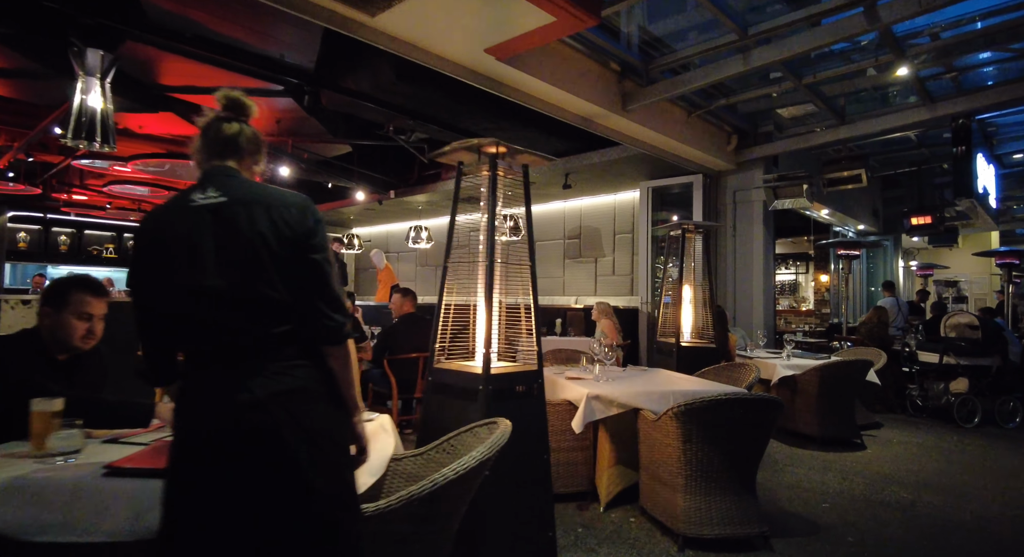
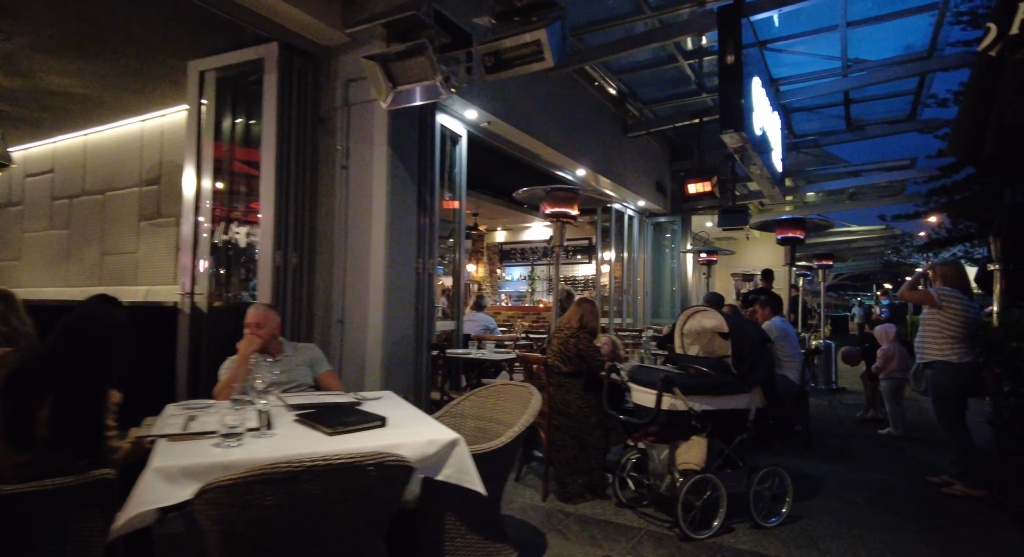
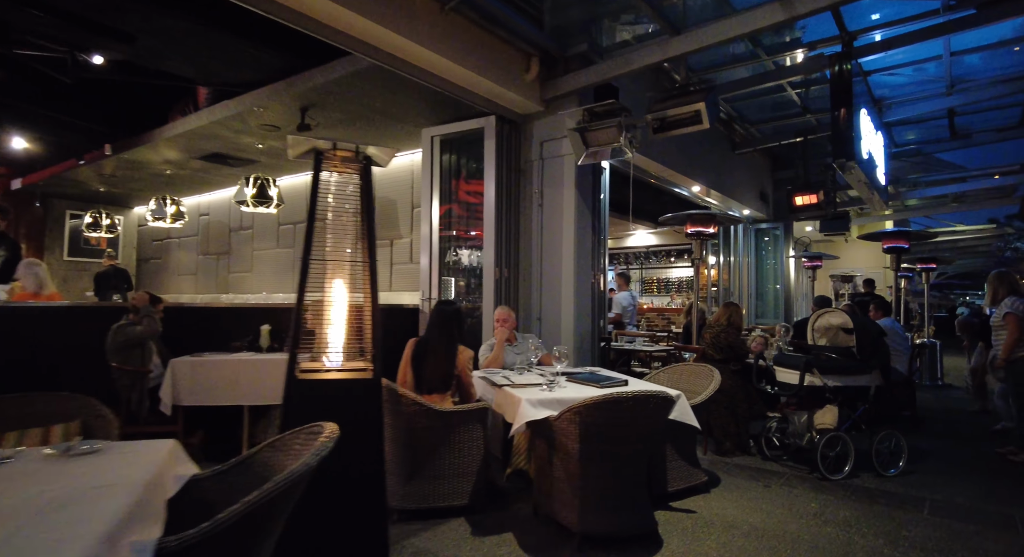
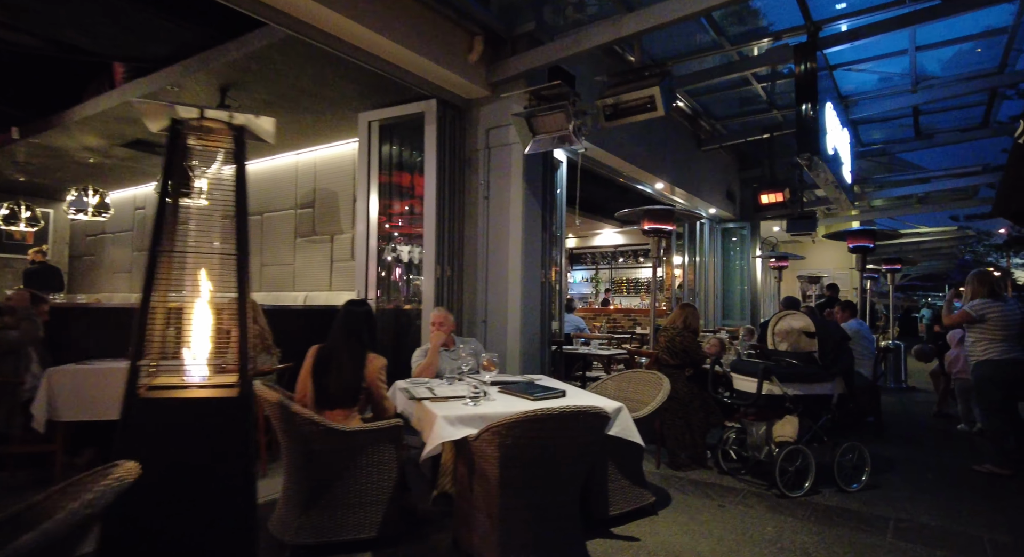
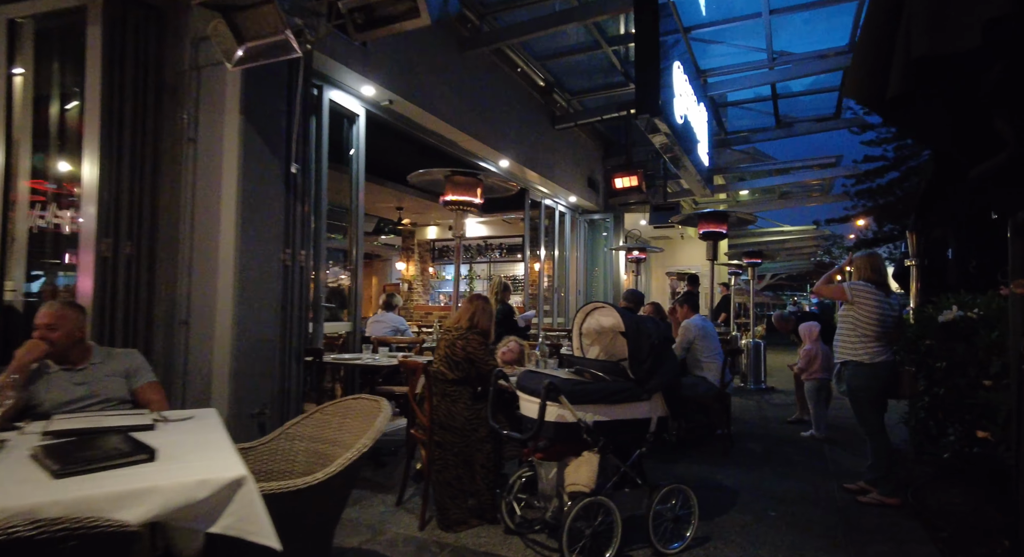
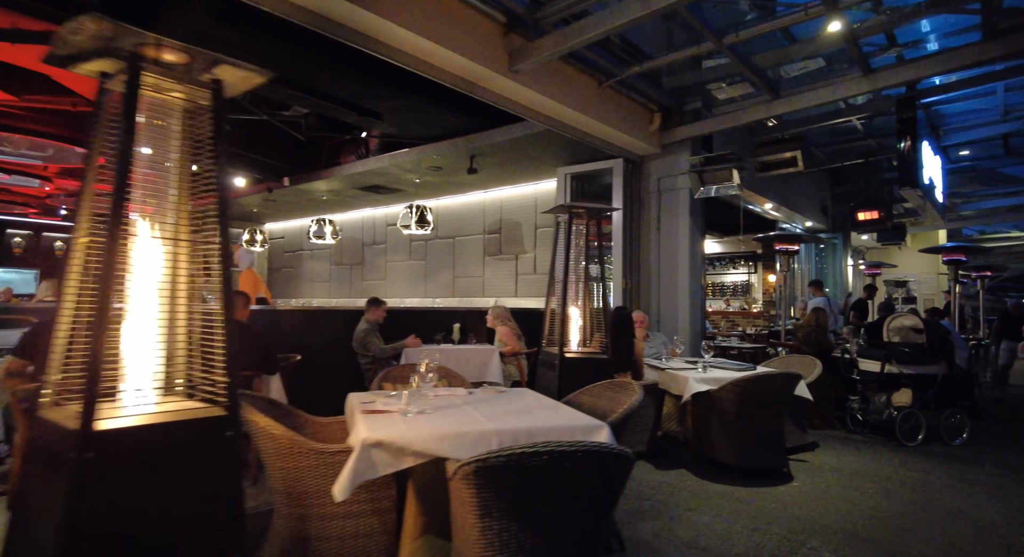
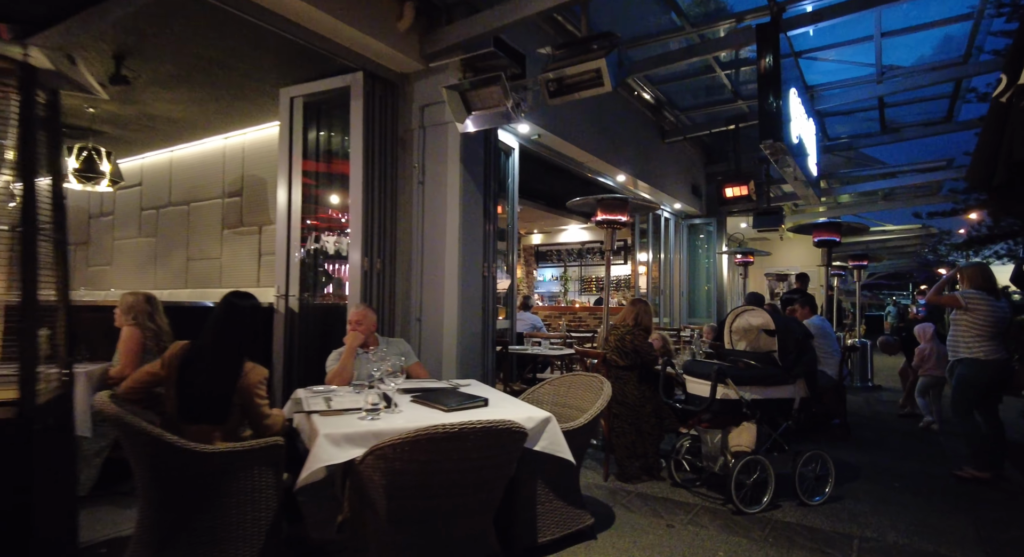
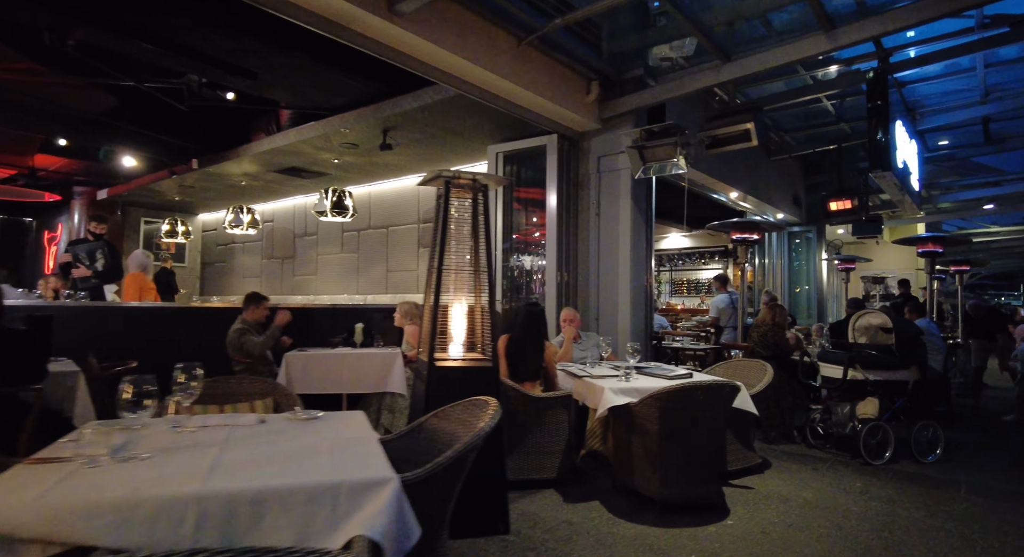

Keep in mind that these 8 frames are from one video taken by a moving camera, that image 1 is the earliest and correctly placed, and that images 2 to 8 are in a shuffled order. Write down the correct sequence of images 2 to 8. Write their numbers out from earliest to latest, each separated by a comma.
6, 8, 3, 4, 7, 2, 5
